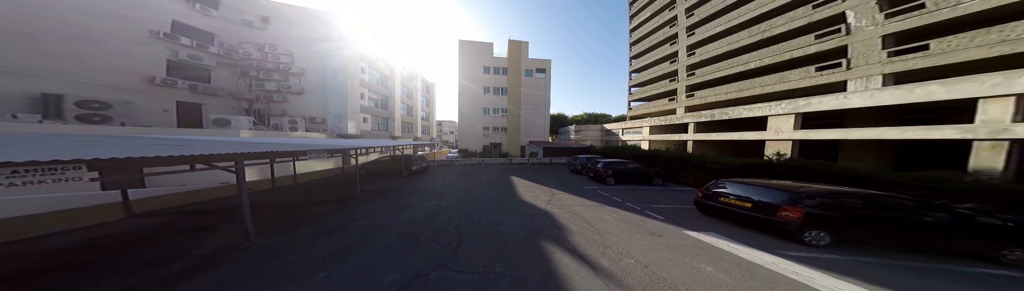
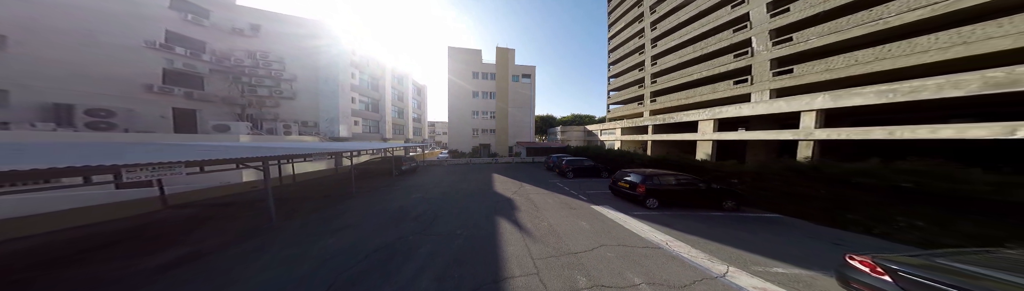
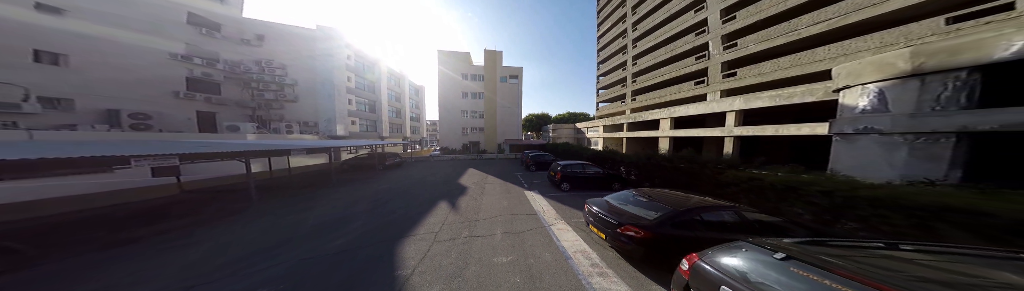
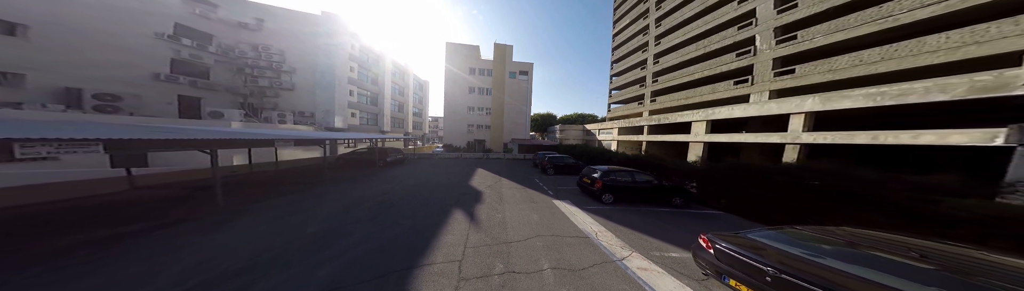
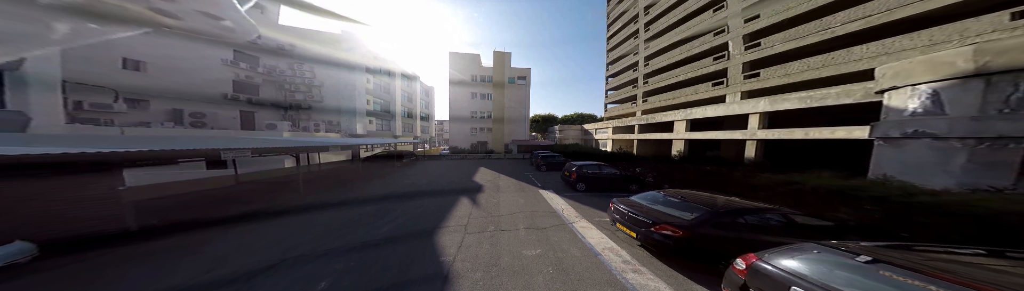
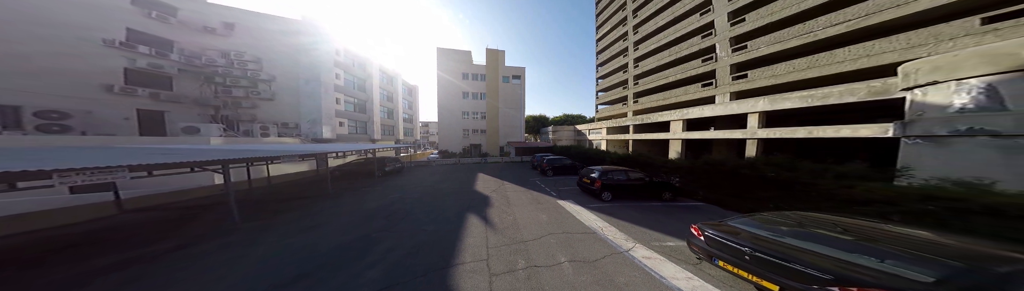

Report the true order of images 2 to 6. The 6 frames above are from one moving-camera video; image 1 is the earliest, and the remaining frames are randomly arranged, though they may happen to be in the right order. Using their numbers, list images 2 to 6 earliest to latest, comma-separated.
2, 6, 3, 5, 4
